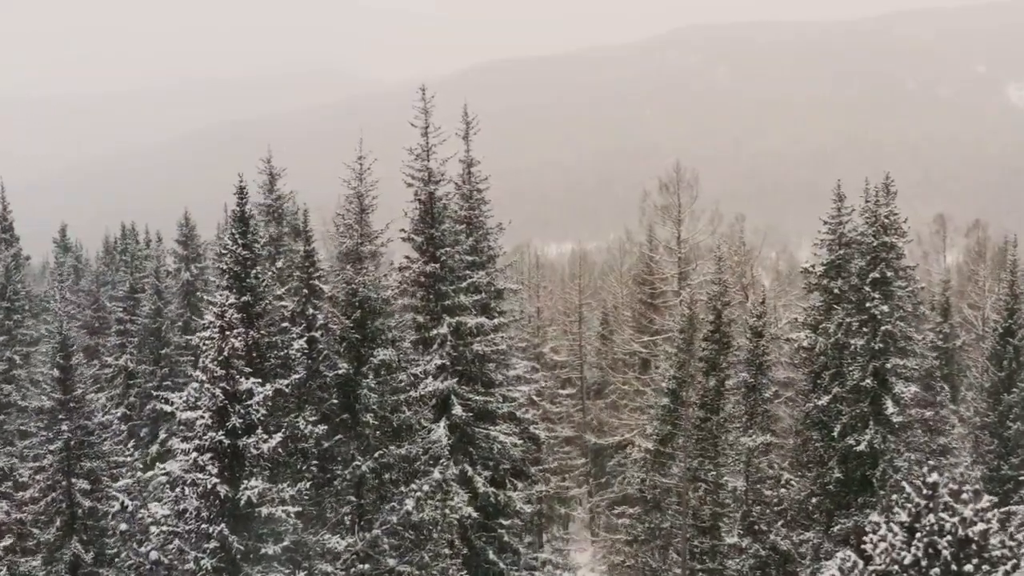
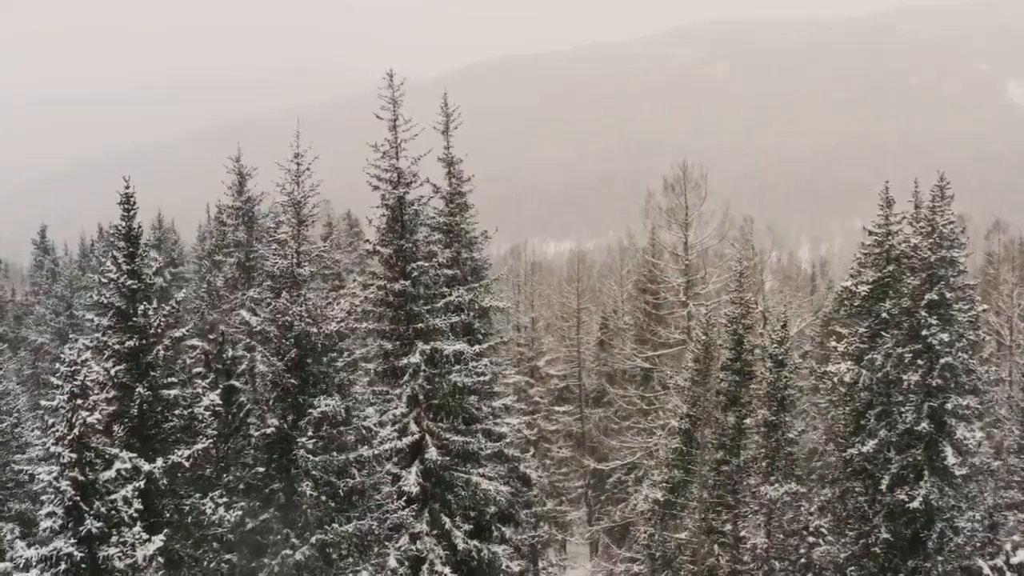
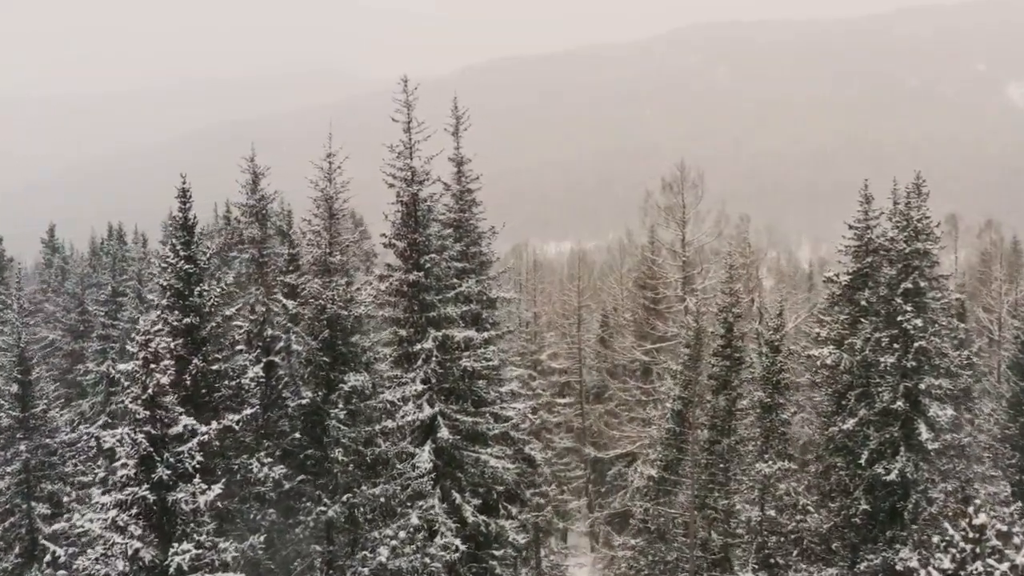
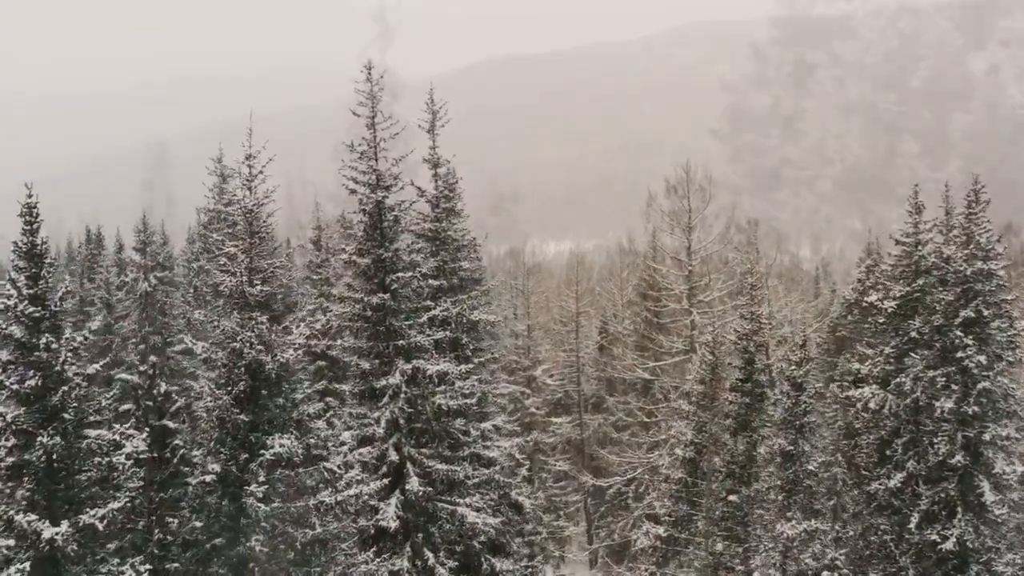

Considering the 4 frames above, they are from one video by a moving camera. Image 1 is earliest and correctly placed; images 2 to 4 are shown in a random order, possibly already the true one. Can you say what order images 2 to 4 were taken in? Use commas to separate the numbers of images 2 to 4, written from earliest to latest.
3, 2, 4
